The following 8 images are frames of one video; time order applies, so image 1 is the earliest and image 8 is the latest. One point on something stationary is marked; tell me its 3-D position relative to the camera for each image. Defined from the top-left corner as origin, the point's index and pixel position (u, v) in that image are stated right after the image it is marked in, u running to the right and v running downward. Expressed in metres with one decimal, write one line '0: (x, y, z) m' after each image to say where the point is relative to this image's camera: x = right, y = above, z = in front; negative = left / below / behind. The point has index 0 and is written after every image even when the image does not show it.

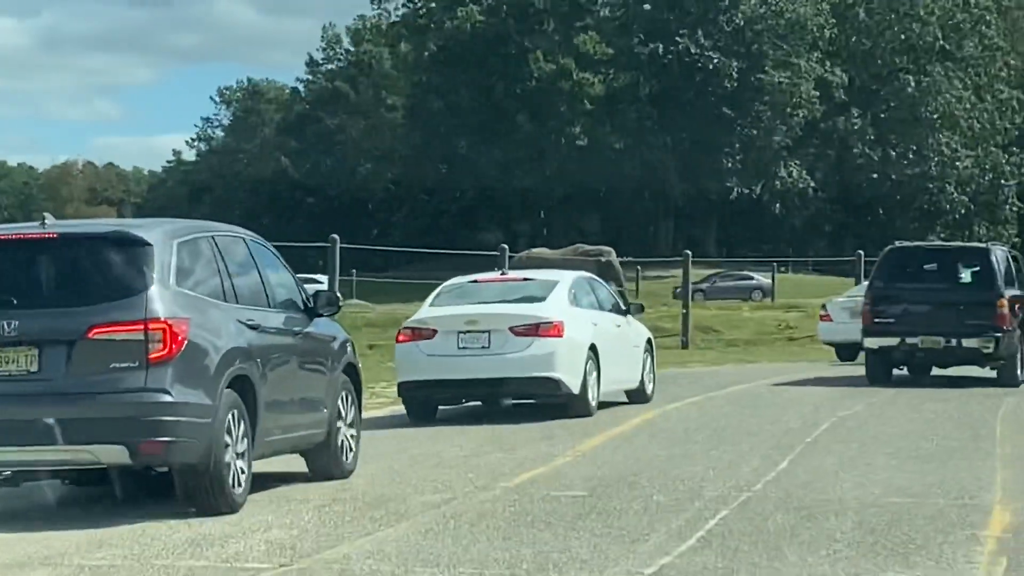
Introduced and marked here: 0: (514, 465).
0: (0.0, -0.8, +10.4) m
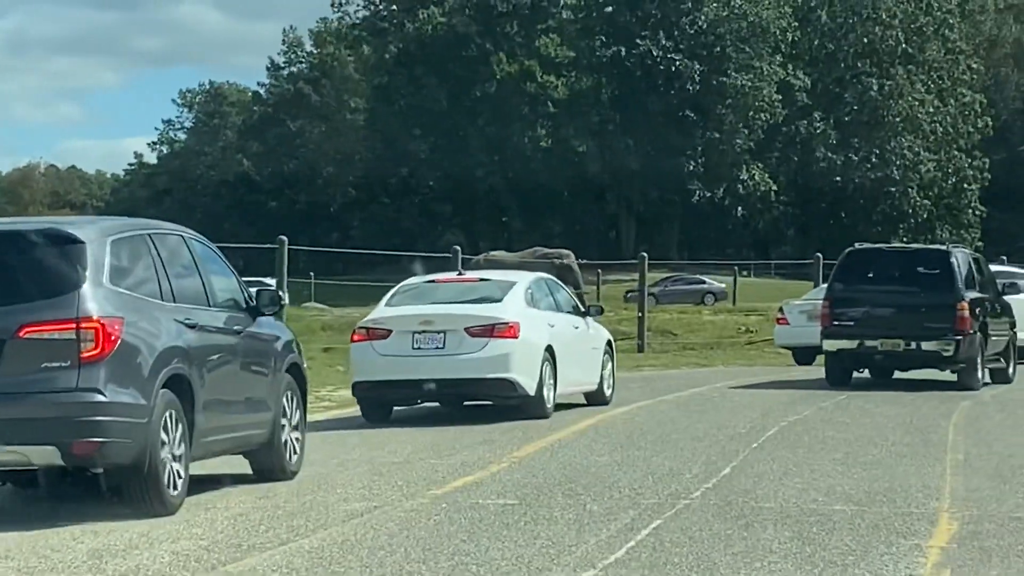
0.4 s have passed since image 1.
0: (-0.3, -0.8, +10.0) m
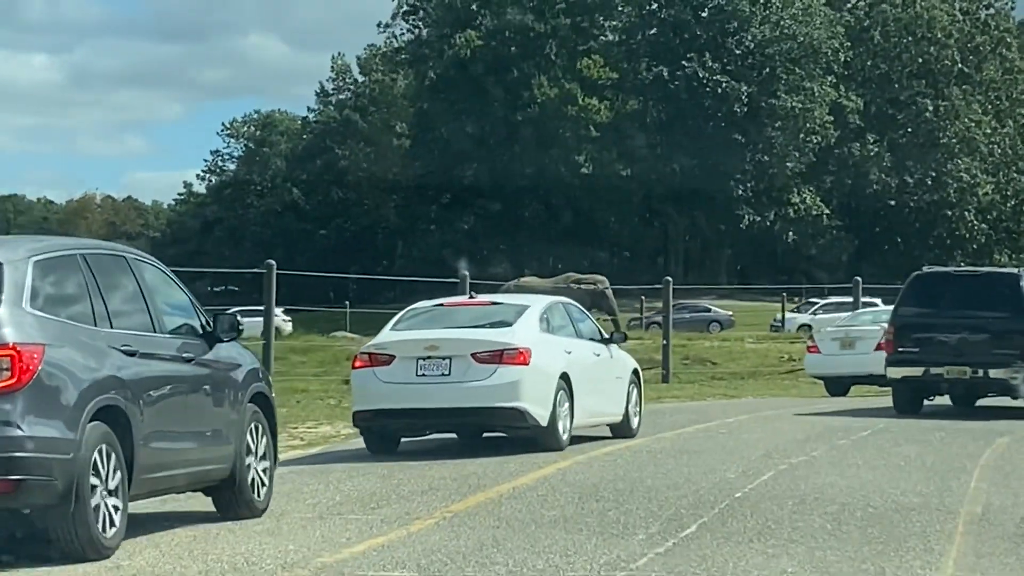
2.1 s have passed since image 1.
0: (-0.5, -0.9, +8.4) m
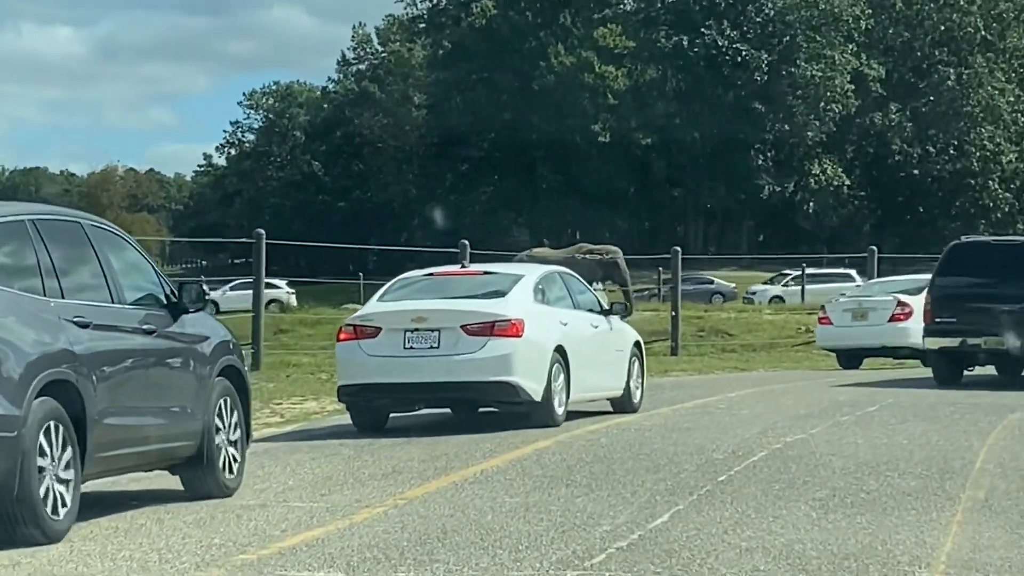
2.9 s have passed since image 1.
0: (-0.7, -0.8, +7.7) m
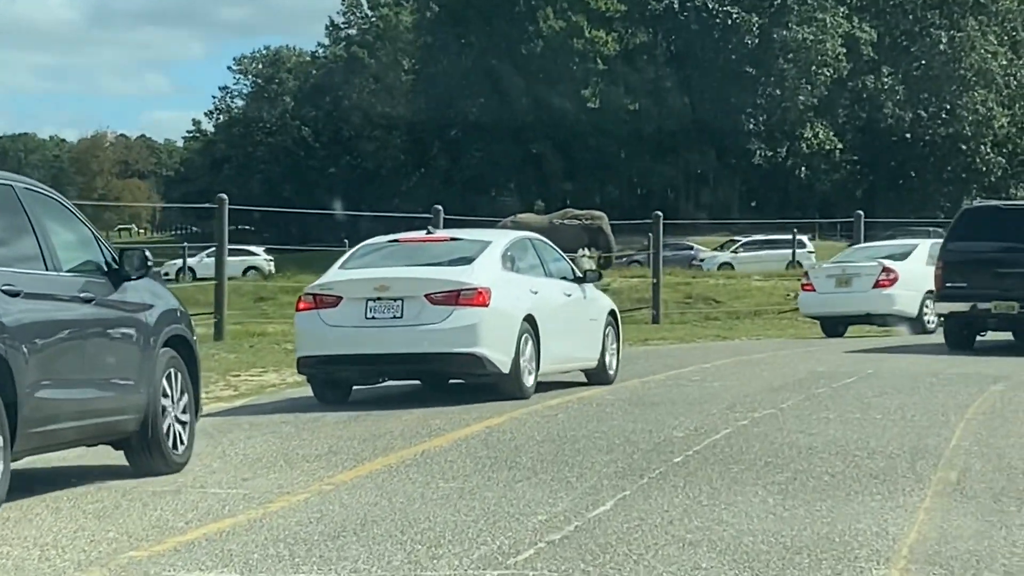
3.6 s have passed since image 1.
0: (-0.9, -0.7, +7.1) m
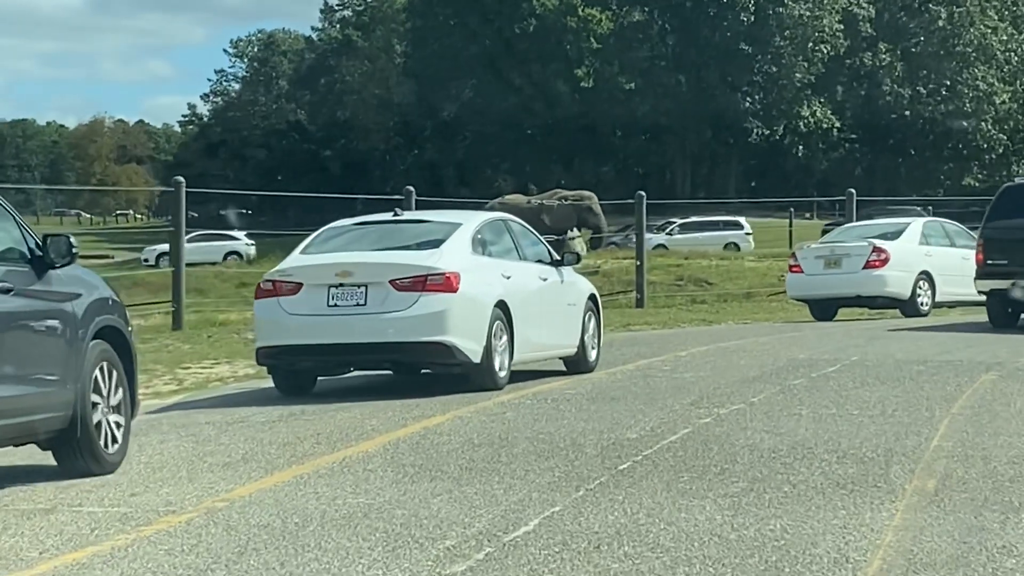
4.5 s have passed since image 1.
0: (-1.1, -0.7, +6.2) m
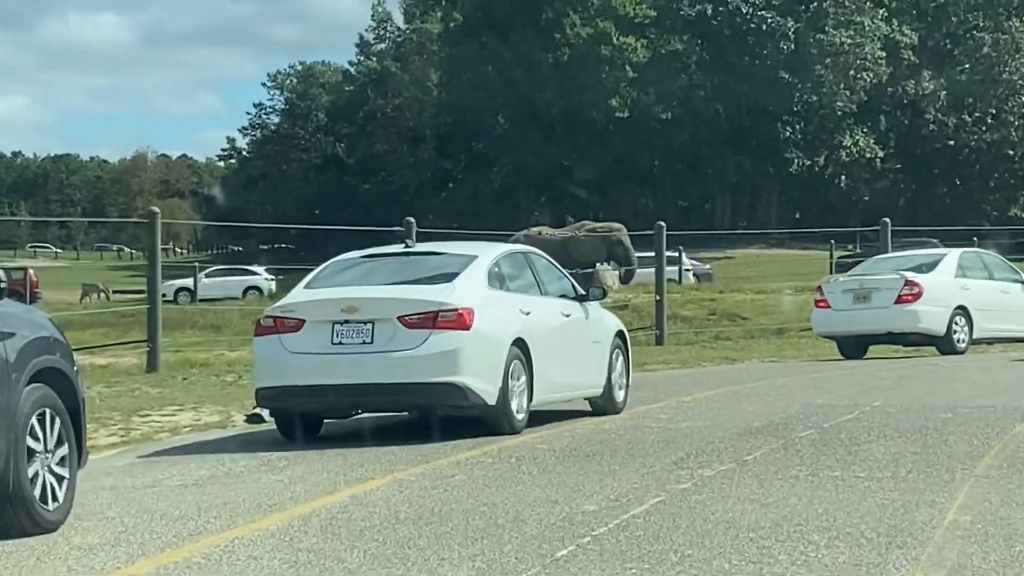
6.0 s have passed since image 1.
0: (-1.4, -0.8, +4.9) m
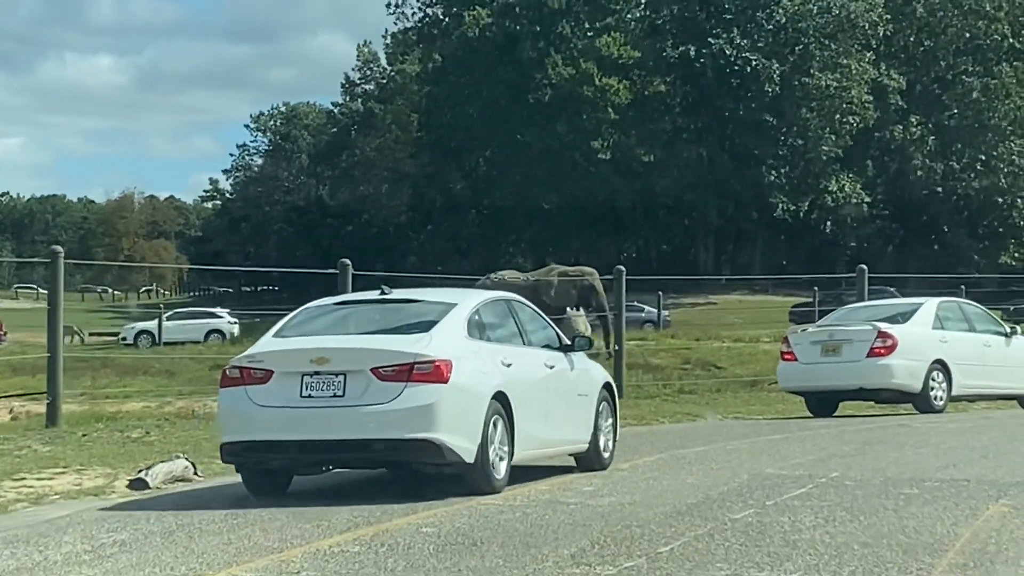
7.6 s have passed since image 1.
0: (-1.8, -0.9, +3.4) m
